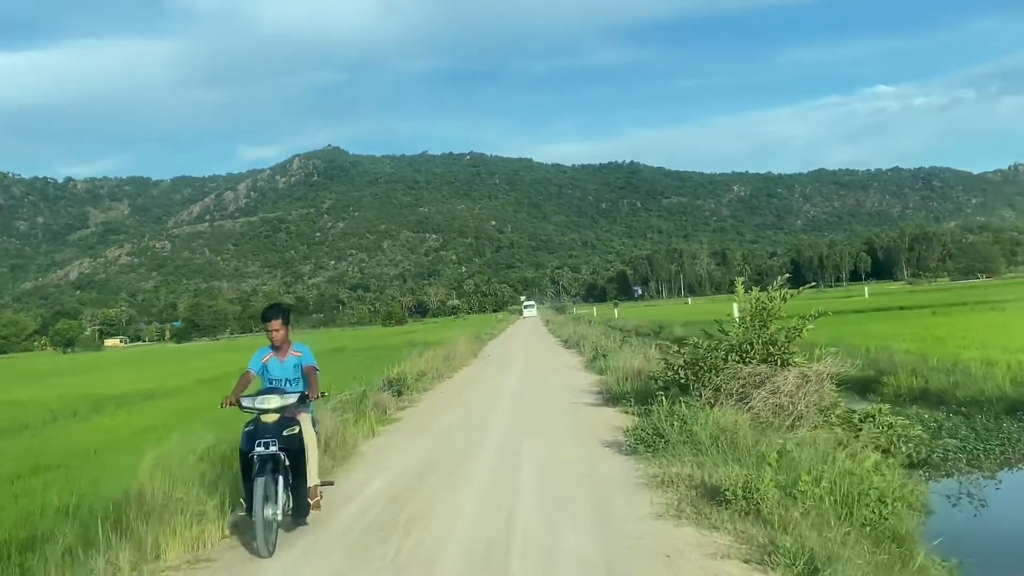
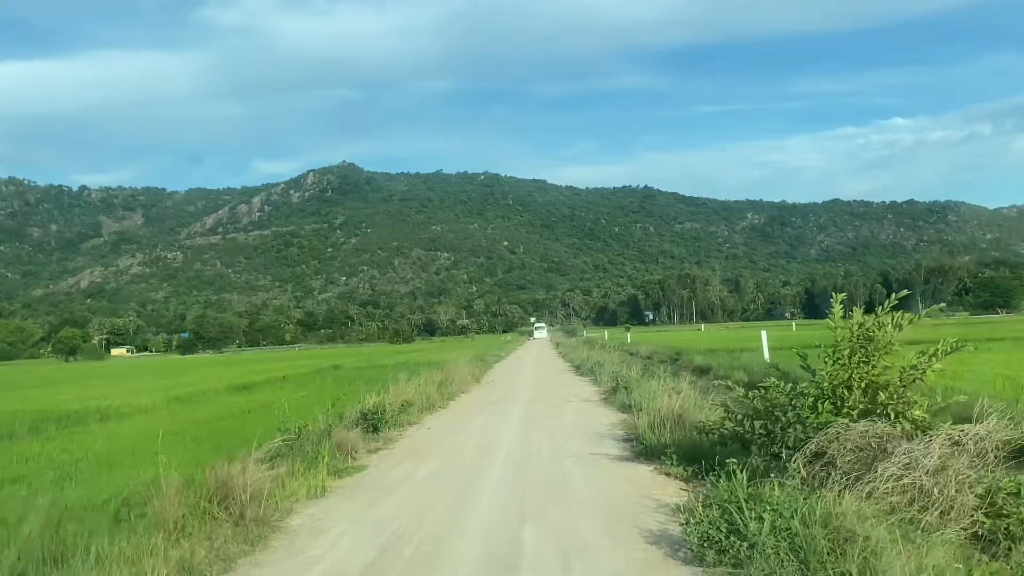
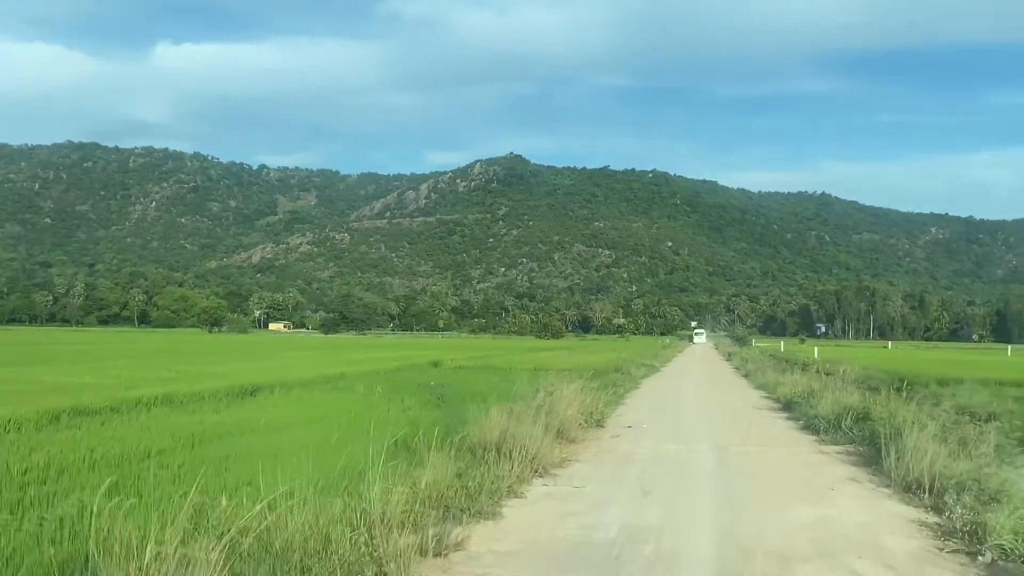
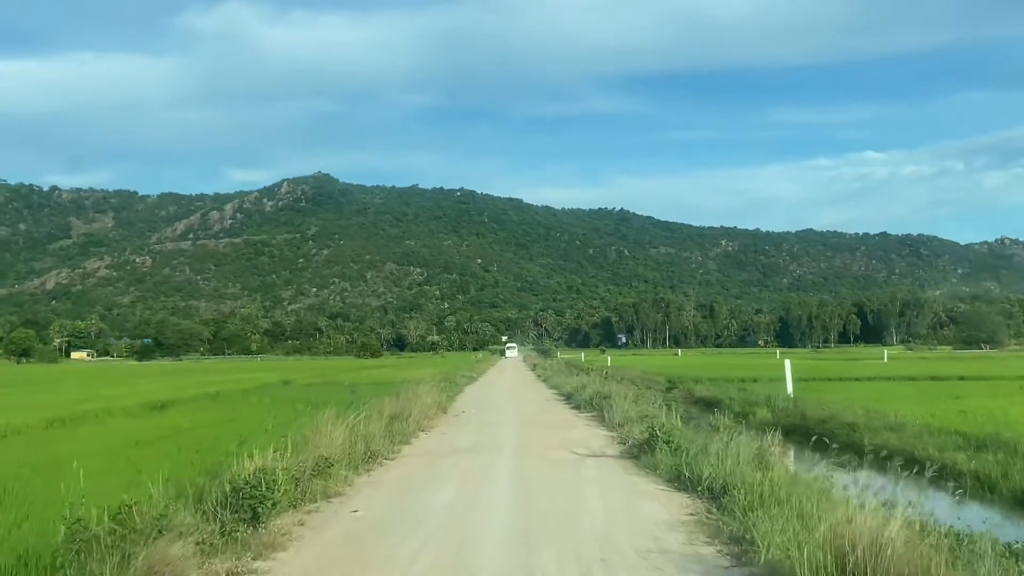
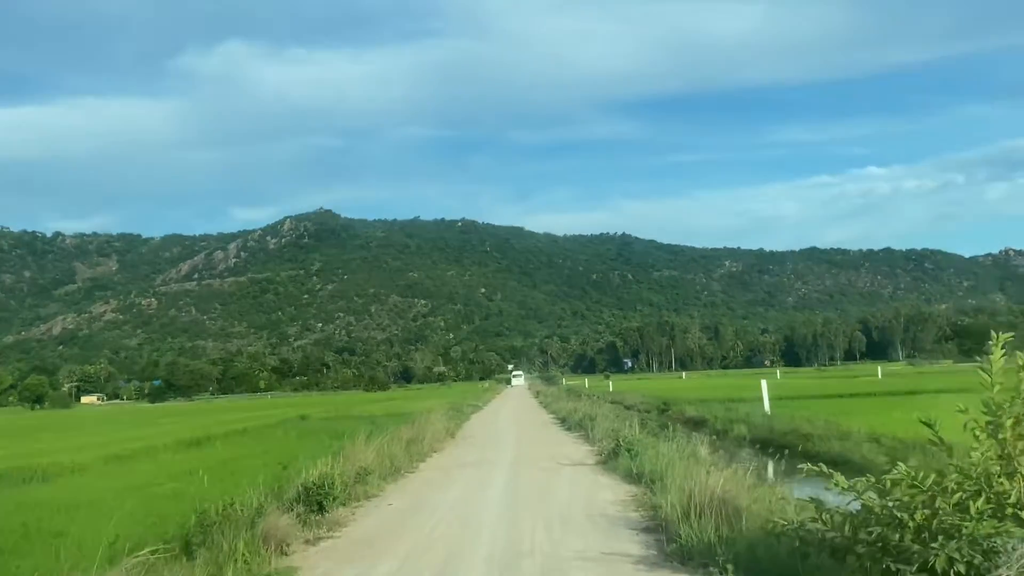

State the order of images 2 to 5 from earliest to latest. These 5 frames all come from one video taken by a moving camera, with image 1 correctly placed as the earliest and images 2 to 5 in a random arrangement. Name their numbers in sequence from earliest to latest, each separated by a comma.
2, 5, 4, 3
